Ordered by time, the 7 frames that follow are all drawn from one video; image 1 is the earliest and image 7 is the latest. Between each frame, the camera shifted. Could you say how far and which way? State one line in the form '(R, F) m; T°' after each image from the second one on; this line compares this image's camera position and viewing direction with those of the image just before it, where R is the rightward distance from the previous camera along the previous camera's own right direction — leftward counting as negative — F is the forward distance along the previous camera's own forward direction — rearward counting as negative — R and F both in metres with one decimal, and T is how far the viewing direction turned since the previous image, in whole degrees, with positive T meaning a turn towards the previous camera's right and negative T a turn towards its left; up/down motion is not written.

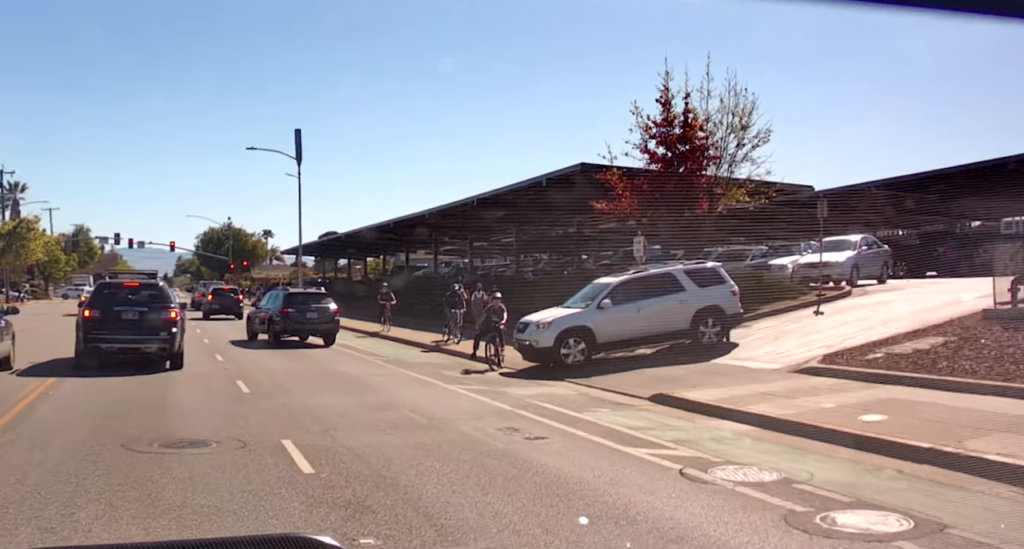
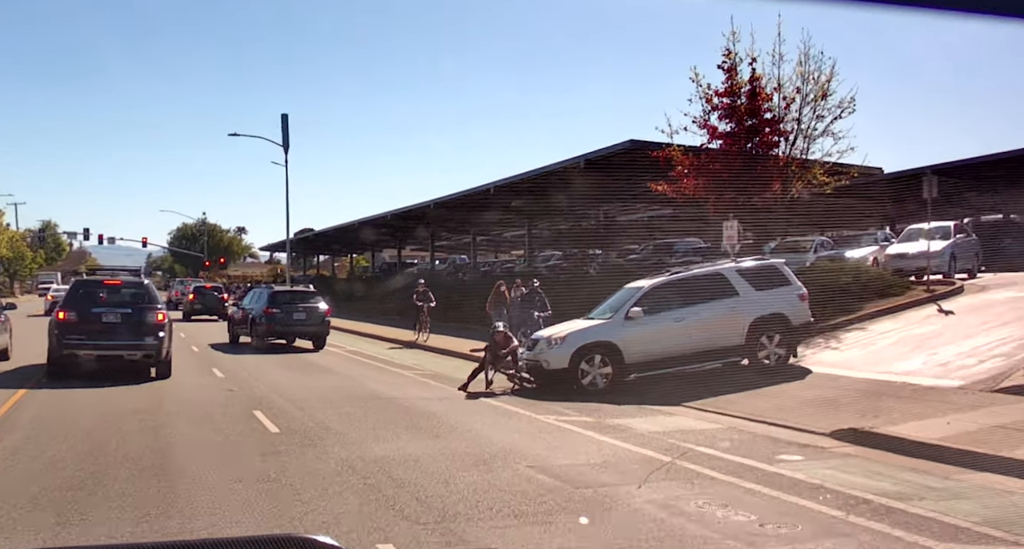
(-1.7, +3.5) m; +2°
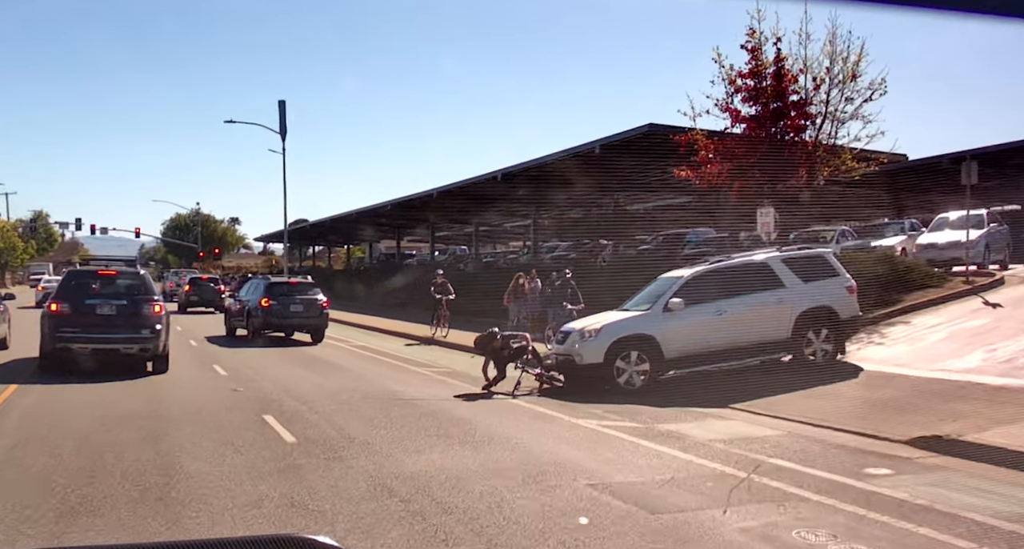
(-0.5, +1.0) m; 0°
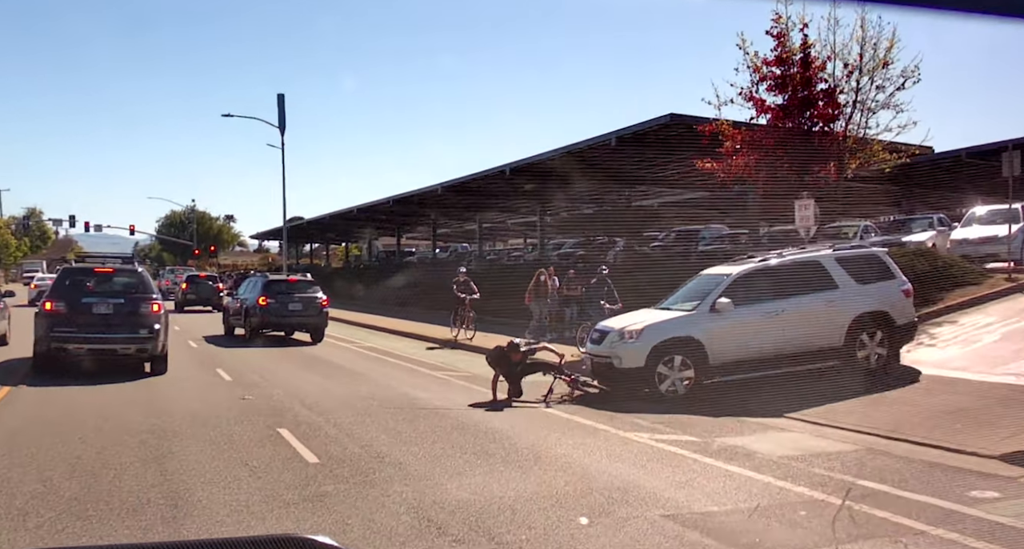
(-0.5, +0.9) m; 0°
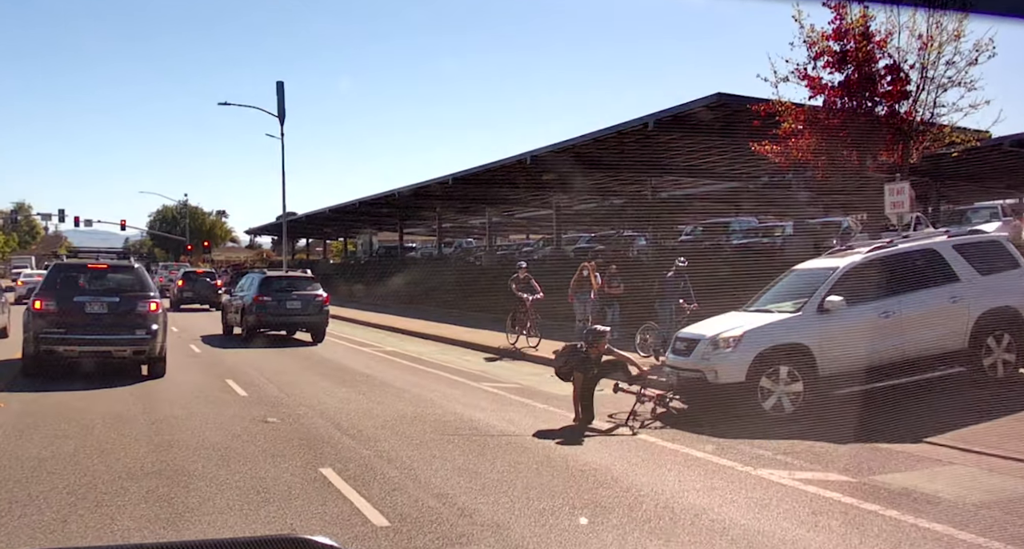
(-0.9, +1.8) m; +1°
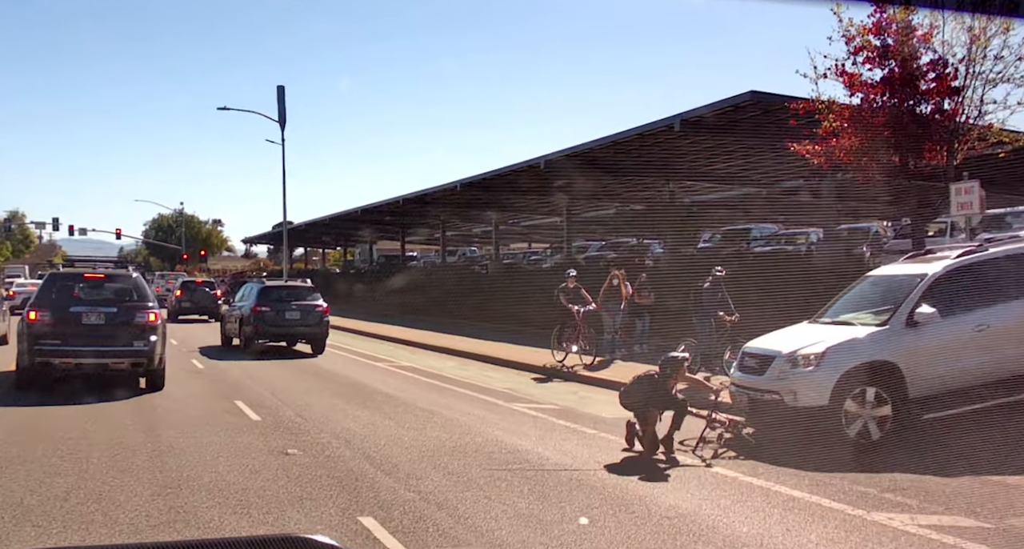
(-0.5, +1.0) m; 0°
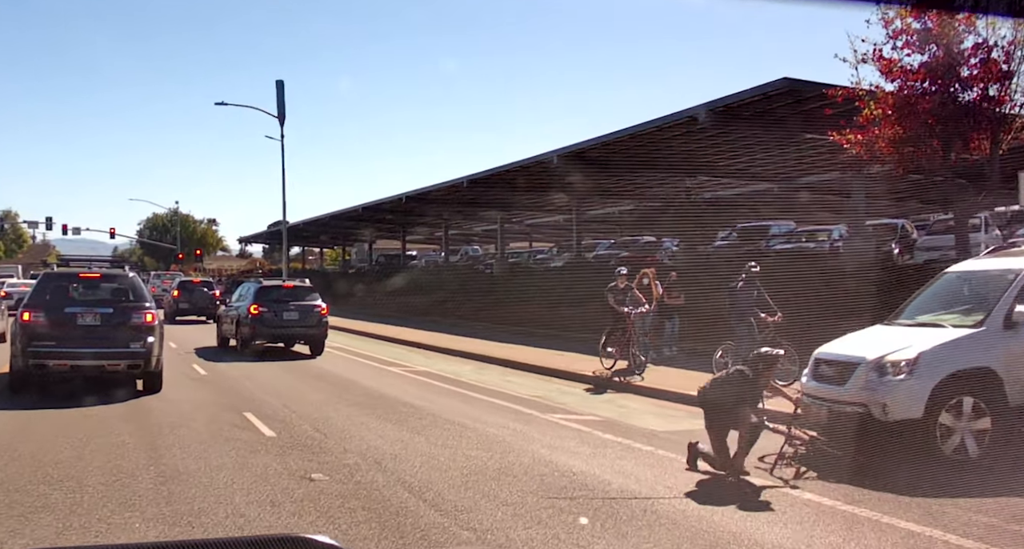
(-0.5, +0.9) m; 0°
